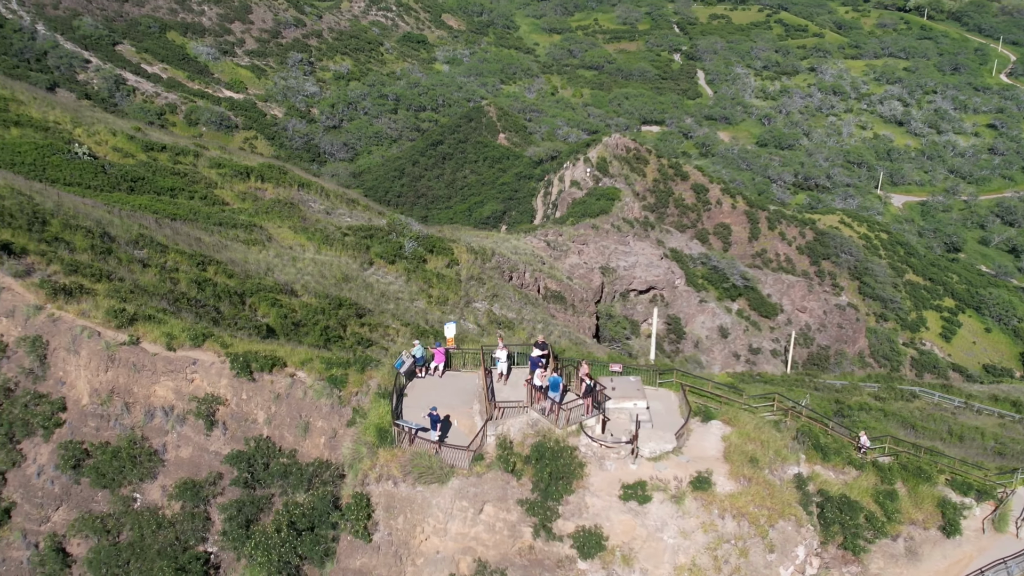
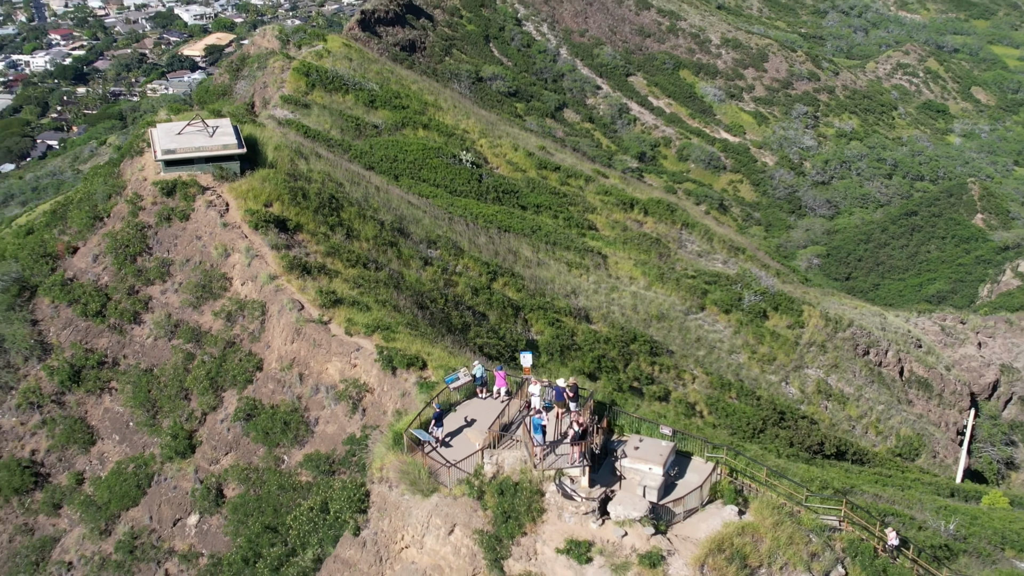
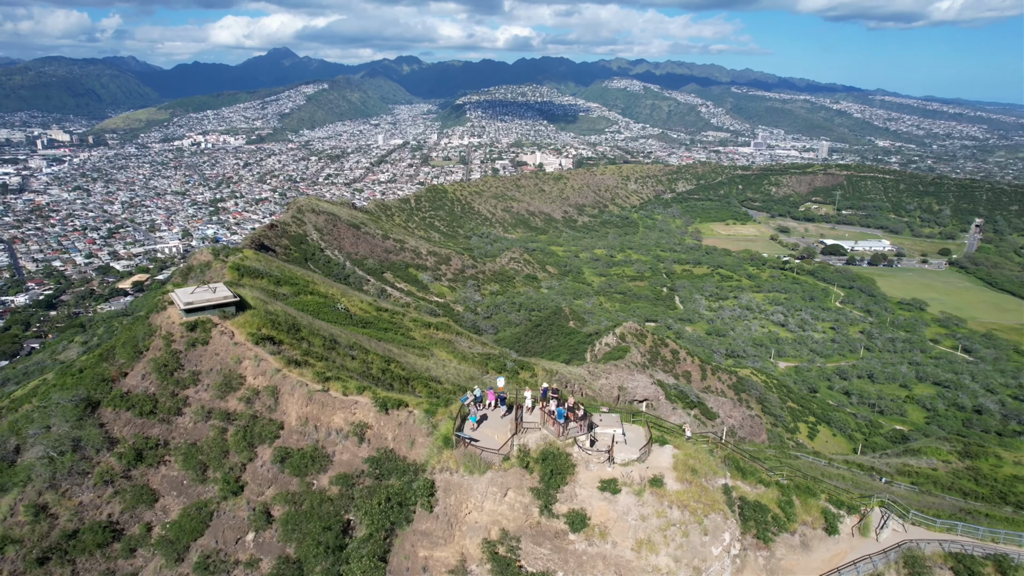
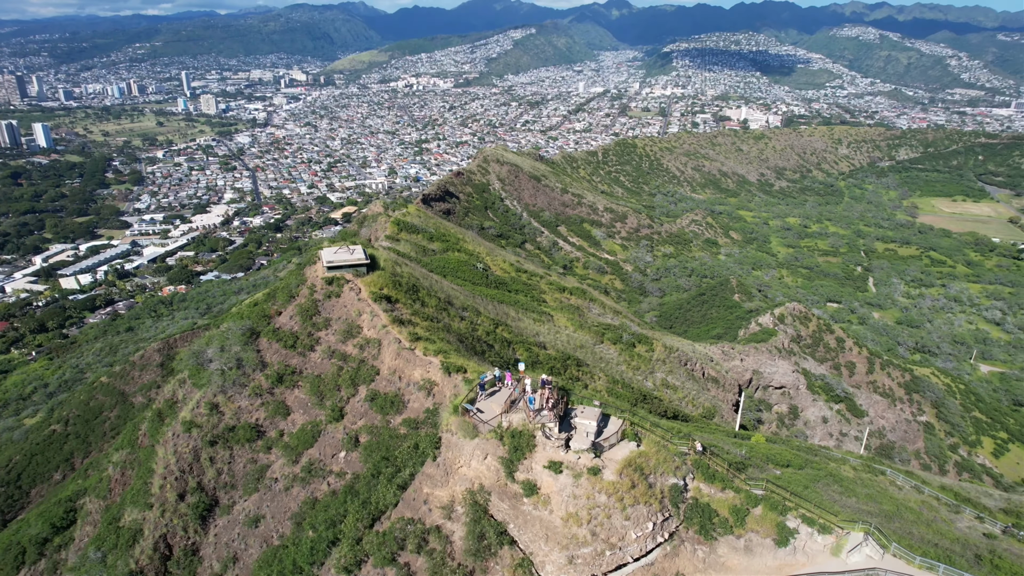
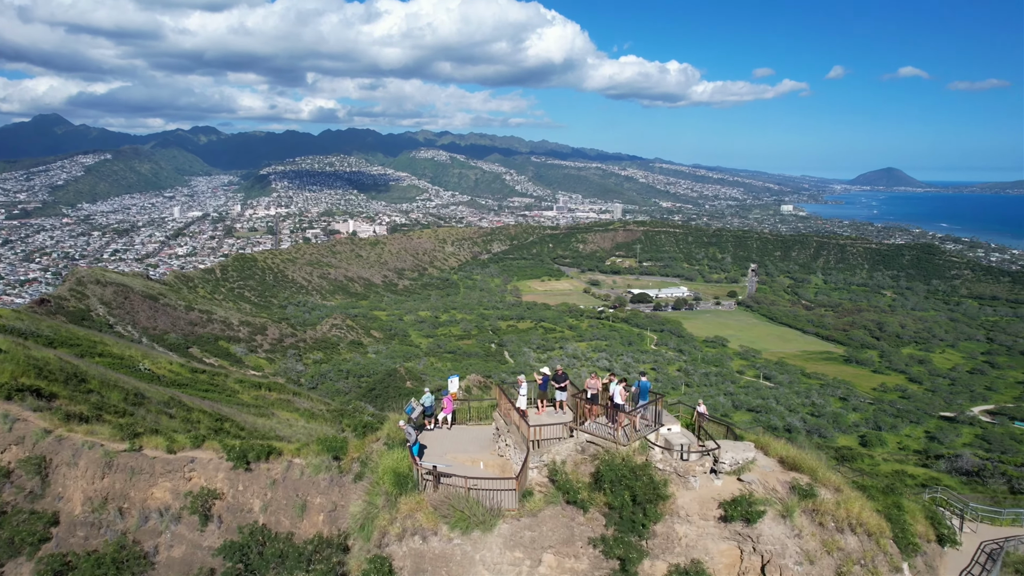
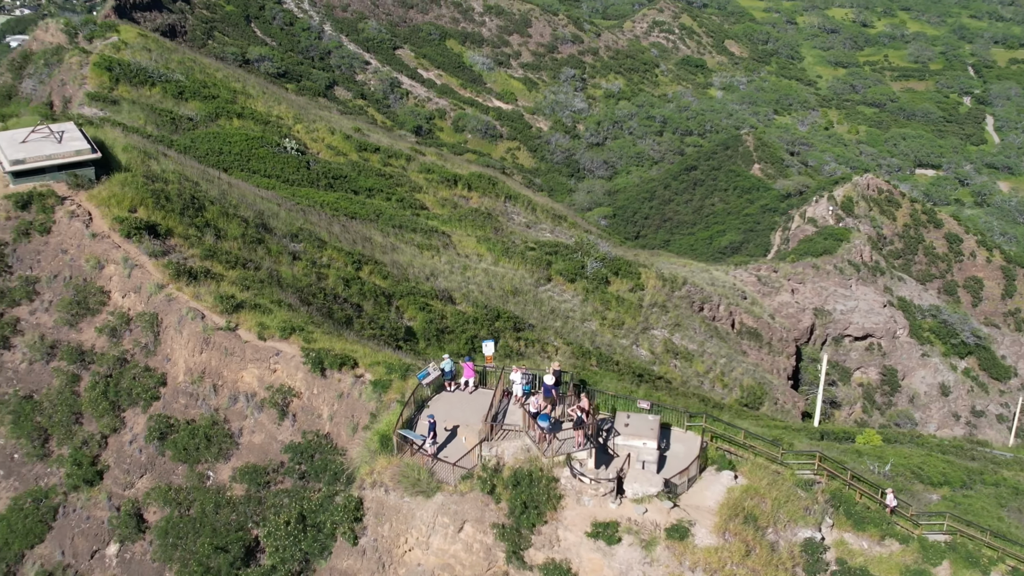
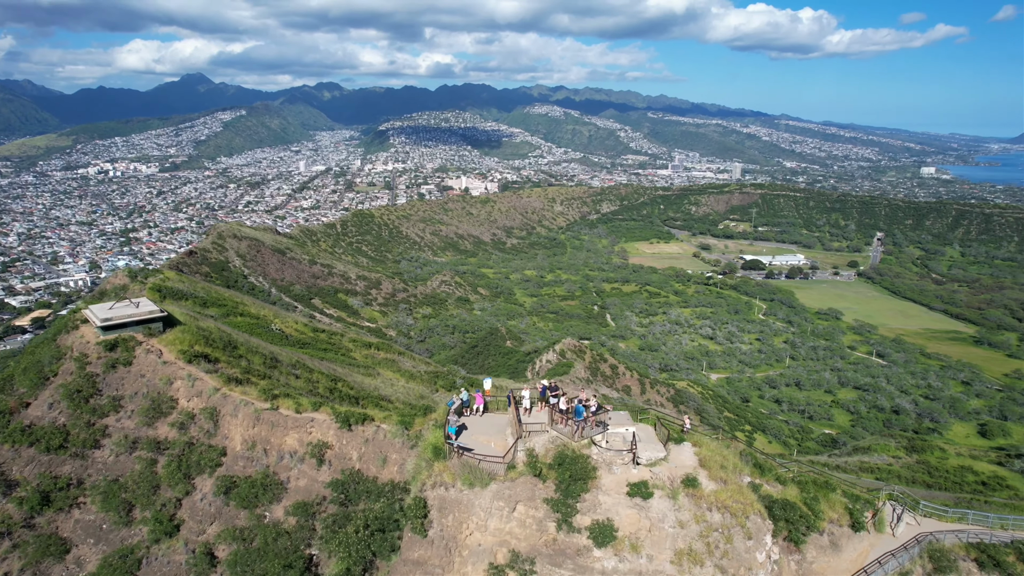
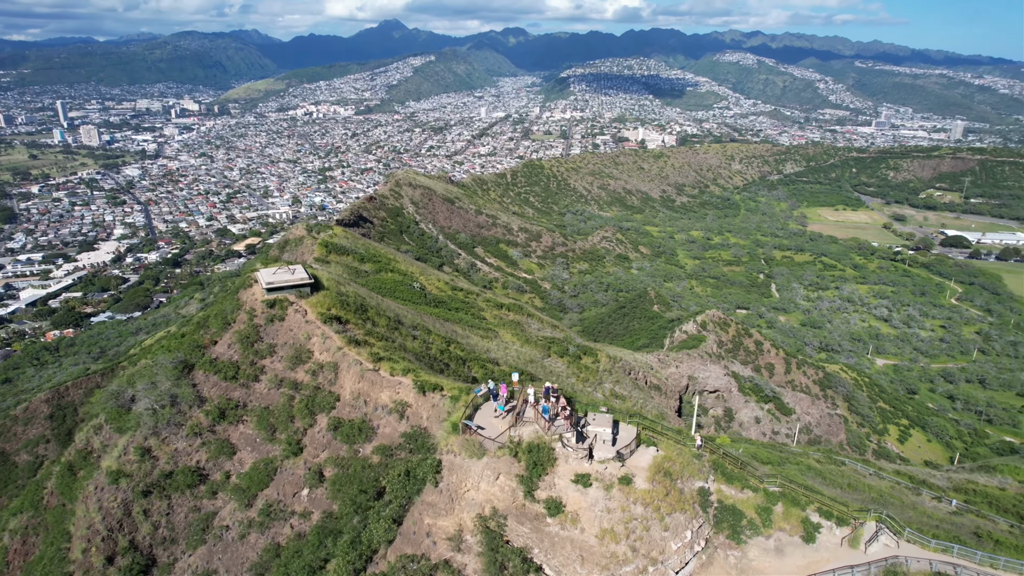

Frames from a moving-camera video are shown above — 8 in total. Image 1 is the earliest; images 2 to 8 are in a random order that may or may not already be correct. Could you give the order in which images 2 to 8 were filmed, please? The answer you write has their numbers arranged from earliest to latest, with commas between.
6, 2, 4, 8, 3, 7, 5
